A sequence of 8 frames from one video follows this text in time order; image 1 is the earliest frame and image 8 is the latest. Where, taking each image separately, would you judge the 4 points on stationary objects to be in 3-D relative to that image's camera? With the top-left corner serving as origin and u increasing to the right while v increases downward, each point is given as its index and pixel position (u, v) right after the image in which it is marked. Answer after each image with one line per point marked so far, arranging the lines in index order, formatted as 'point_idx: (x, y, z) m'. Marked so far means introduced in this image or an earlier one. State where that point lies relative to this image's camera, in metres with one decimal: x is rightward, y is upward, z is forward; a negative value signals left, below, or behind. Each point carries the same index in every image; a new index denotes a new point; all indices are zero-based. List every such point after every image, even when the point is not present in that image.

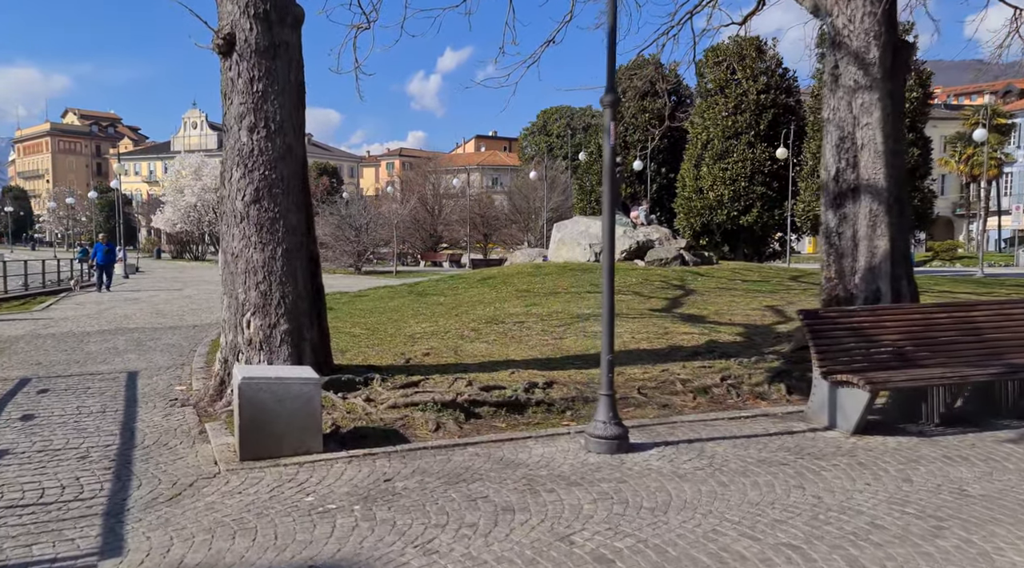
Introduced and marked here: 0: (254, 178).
0: (-2.3, +1.0, +7.5) m
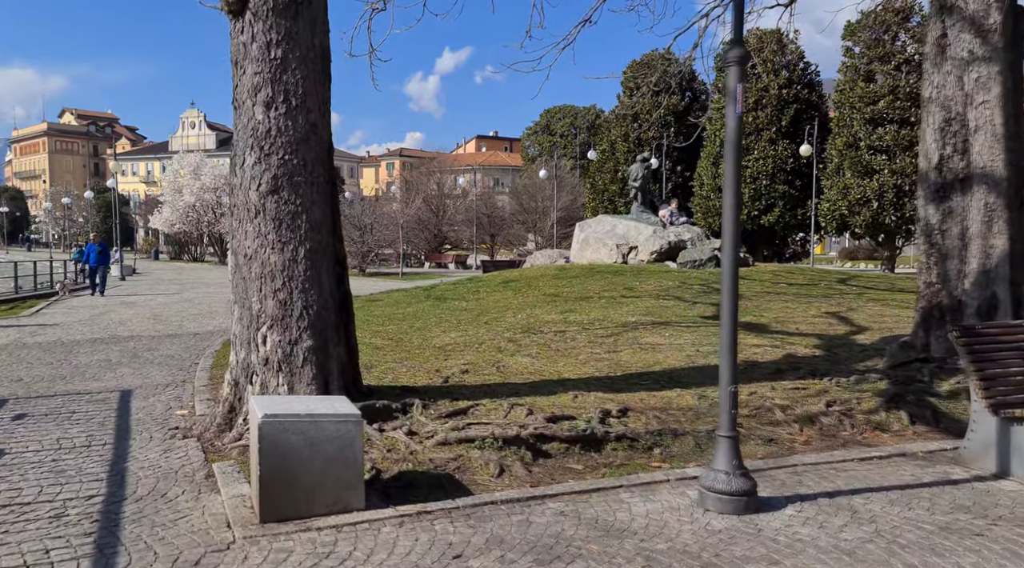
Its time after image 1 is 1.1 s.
0: (-1.8, +0.9, +6.2) m
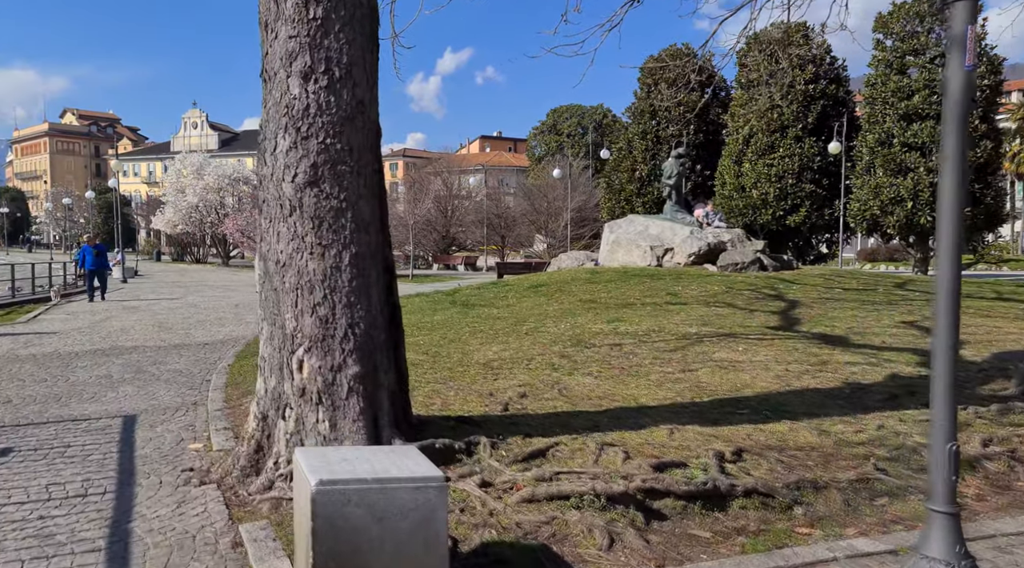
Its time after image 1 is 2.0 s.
0: (-1.2, +0.8, +5.1) m
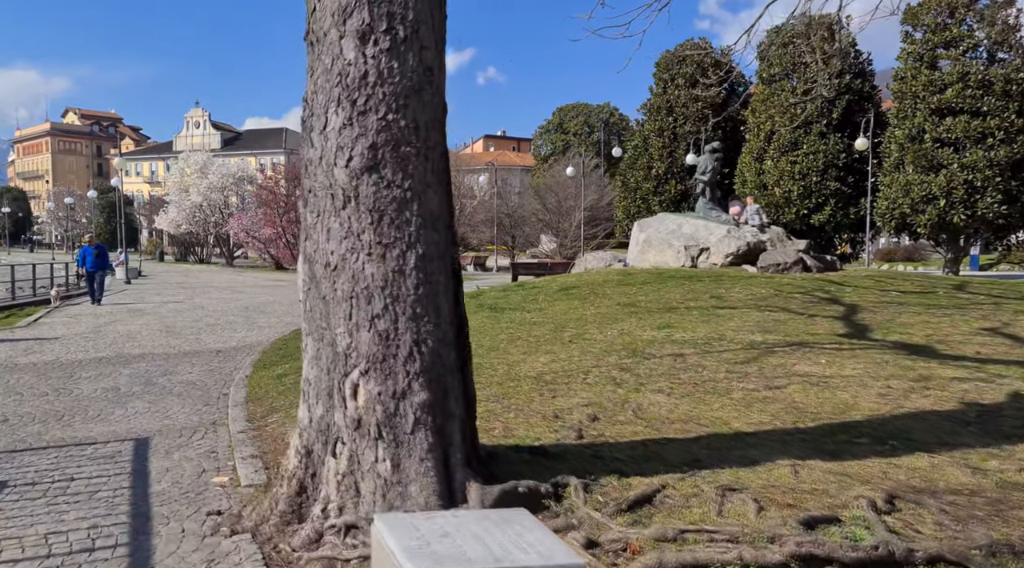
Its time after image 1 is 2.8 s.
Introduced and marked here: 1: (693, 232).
0: (-0.7, +0.8, +4.1) m
1: (+3.7, +1.1, +17.2) m
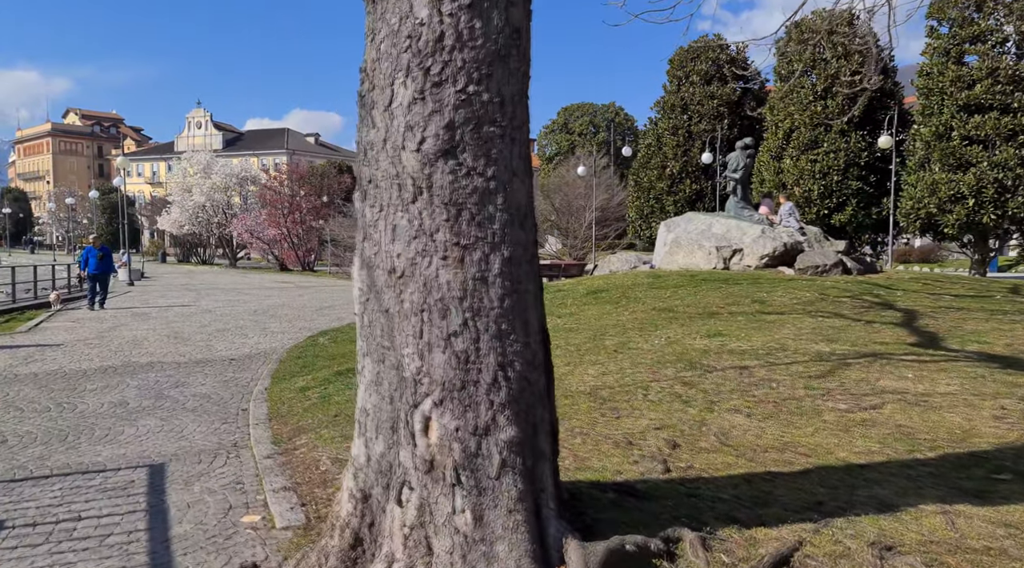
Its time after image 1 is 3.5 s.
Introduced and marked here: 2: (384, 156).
0: (-0.3, +0.7, +3.4) m
1: (+4.2, +1.0, +16.4) m
2: (-0.5, +0.5, +3.5) m
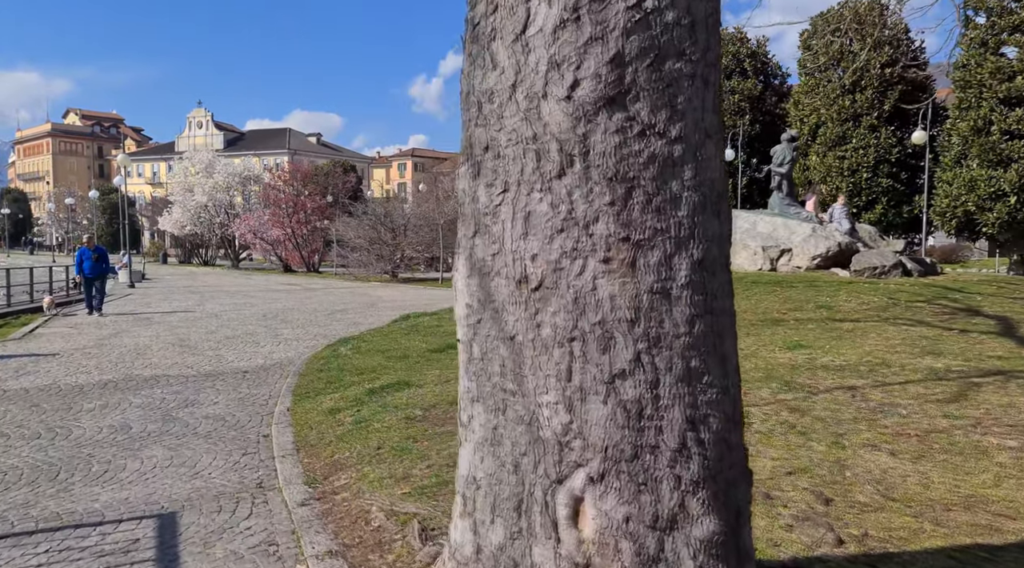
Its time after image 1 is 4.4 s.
0: (+0.3, +0.7, +2.2) m
1: (+4.7, +1.0, +15.3) m
2: (0.0, +0.5, +2.3) m
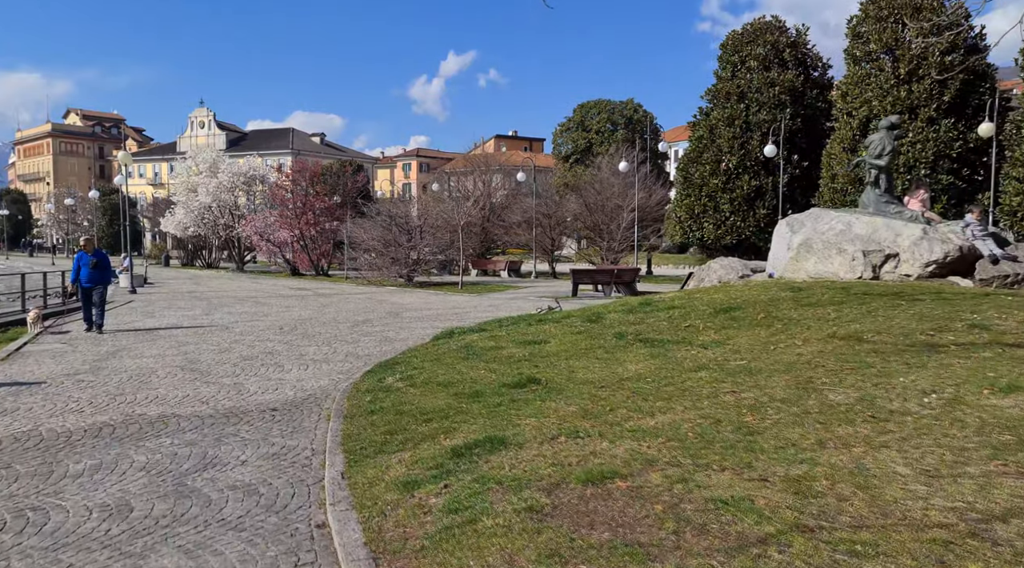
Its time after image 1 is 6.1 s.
0: (+1.2, +0.5, +0.1) m
1: (+5.7, +0.8, +13.1) m
2: (+0.9, +0.3, +0.2) m
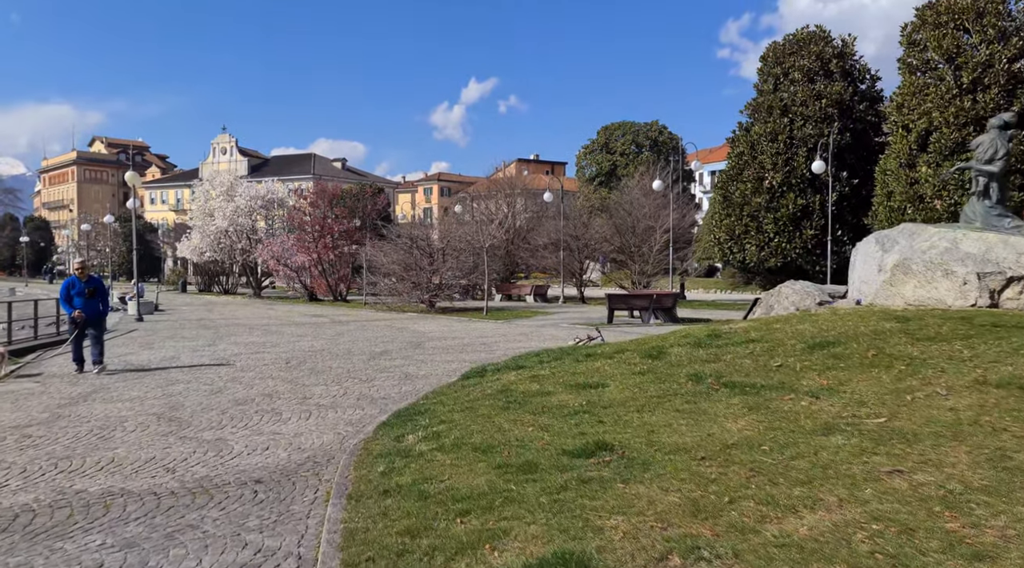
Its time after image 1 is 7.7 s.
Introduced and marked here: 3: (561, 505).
0: (+1.4, +0.5, -2.0) m
1: (+6.2, +0.4, +10.9) m
2: (+1.2, +0.3, -1.9) m
3: (+0.3, -1.3, +4.9) m
